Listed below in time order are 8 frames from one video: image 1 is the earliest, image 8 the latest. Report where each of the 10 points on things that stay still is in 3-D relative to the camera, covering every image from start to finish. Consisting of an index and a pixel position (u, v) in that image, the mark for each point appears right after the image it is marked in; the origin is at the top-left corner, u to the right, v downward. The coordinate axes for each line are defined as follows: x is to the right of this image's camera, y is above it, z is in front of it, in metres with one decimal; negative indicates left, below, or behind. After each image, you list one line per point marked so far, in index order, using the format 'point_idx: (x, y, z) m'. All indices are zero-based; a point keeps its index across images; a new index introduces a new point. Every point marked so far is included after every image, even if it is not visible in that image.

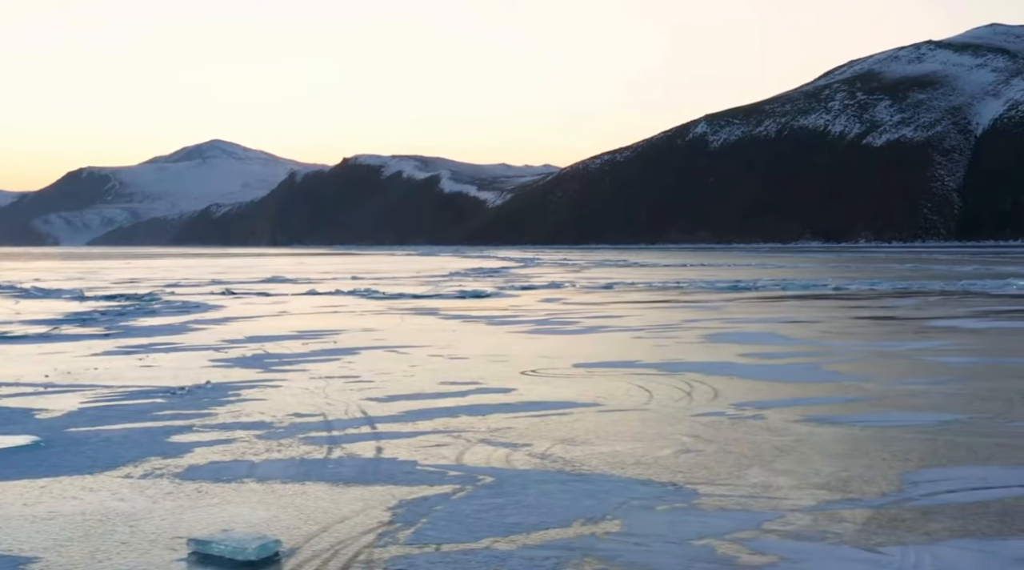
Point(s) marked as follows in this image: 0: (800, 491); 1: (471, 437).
0: (+1.2, -0.8, +5.6) m
1: (-0.2, -0.9, +7.9) m
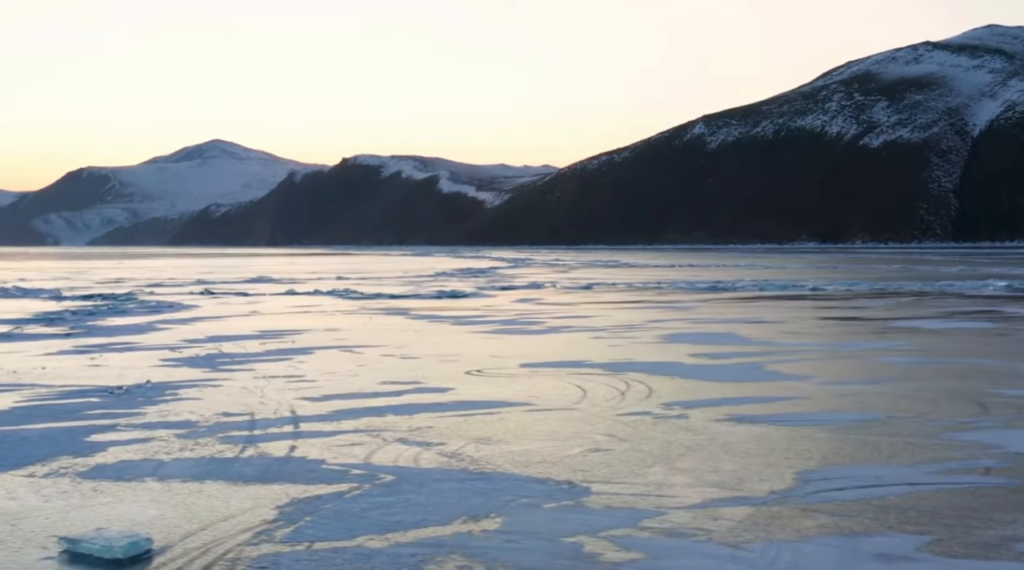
0: (+0.8, -0.8, +5.7) m
1: (-0.7, -0.9, +7.9) m
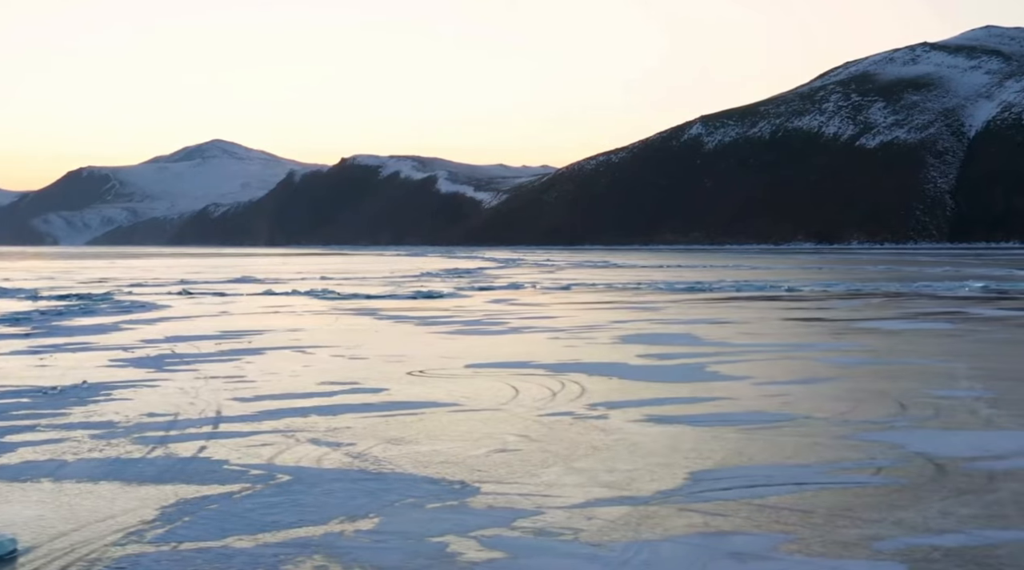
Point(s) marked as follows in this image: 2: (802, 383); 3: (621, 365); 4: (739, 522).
0: (+0.3, -0.8, +5.7) m
1: (-1.2, -0.9, +7.9) m
2: (+2.5, -0.9, +12.0) m
3: (+1.3, -0.9, +15.6) m
4: (+0.8, -0.8, +4.8) m
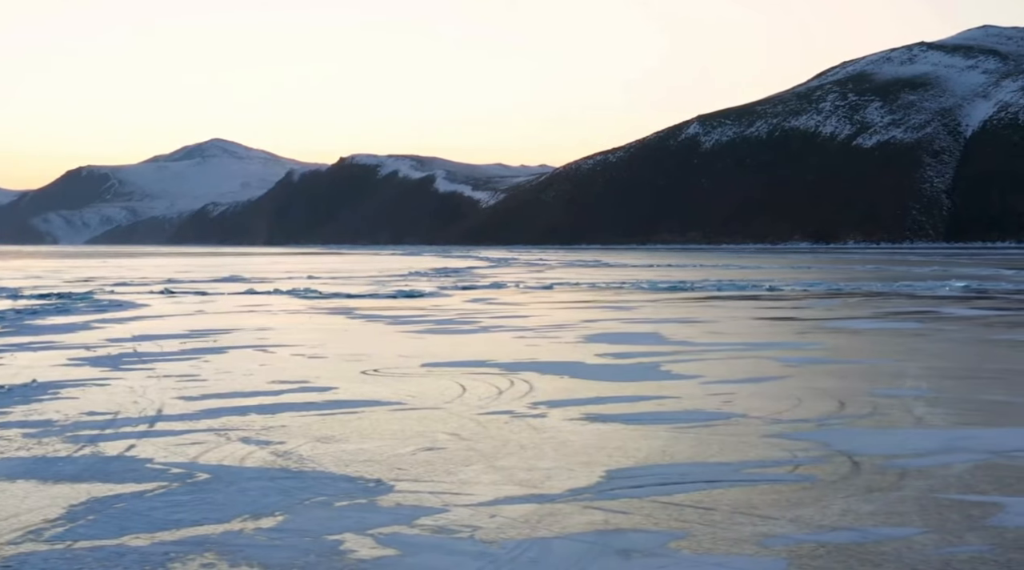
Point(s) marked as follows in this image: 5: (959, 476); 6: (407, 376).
0: (-0.1, -0.8, +5.7) m
1: (-1.6, -0.9, +7.9) m
2: (+2.1, -0.8, +12.0) m
3: (+0.8, -0.9, +15.6) m
4: (+0.5, -0.8, +4.9) m
5: (+1.9, -0.8, +5.8) m
6: (-1.0, -0.9, +13.4) m
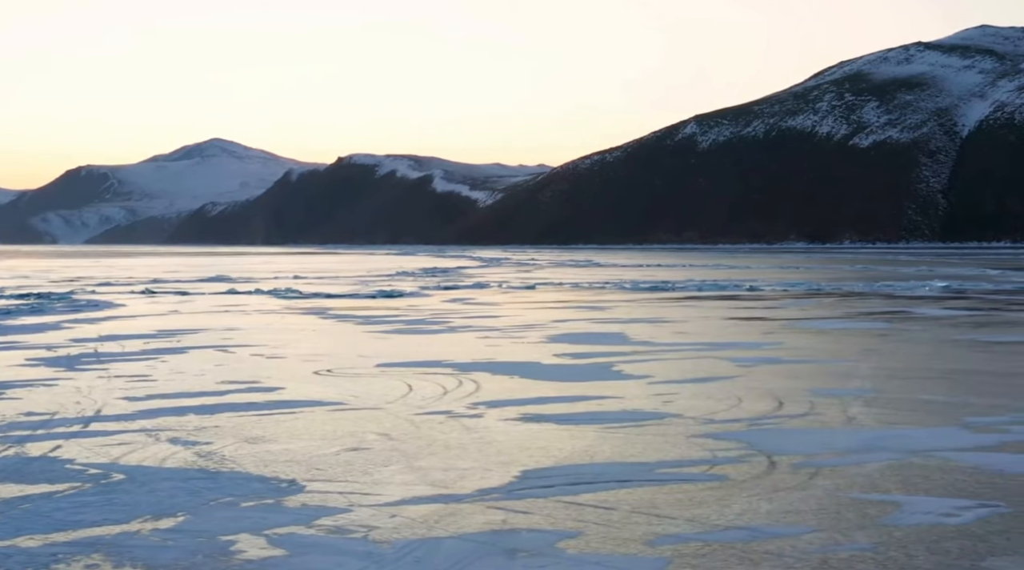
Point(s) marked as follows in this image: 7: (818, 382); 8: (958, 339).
0: (-0.4, -0.8, +5.7) m
1: (-2.0, -0.9, +7.9) m
2: (+1.6, -0.9, +12.1) m
3: (+0.2, -0.9, +15.6) m
4: (+0.1, -0.8, +4.9) m
5: (+1.5, -0.8, +5.9) m
6: (-1.5, -0.9, +13.4) m
7: (+2.6, -0.8, +11.7) m
8: (+6.3, -0.7, +19.2) m
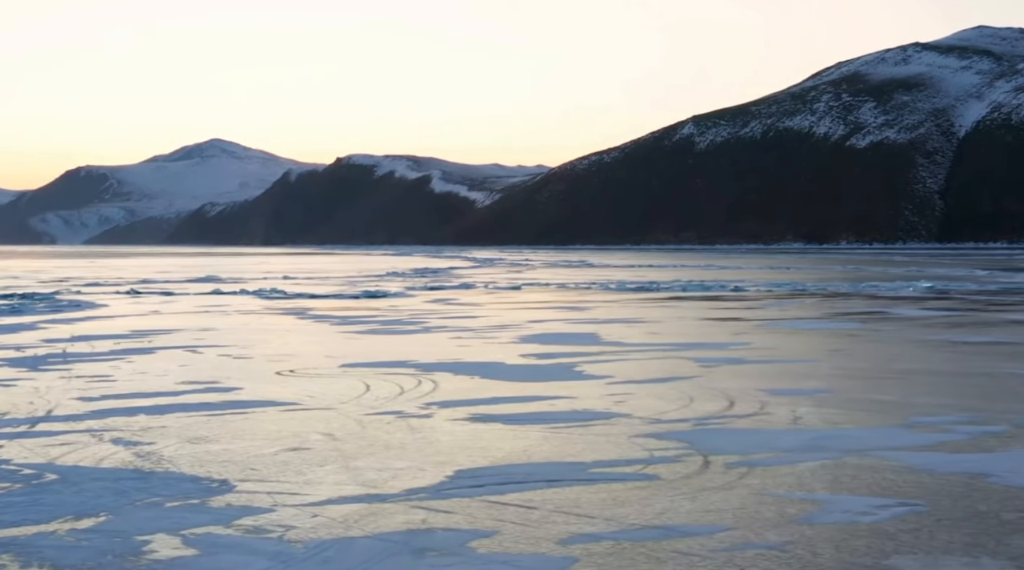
0: (-0.7, -0.8, +5.7) m
1: (-2.3, -0.9, +7.8) m
2: (+1.2, -0.9, +12.1) m
3: (-0.2, -0.9, +15.6) m
4: (-0.2, -0.8, +4.9) m
5: (+1.2, -0.8, +5.9) m
6: (-1.9, -0.9, +13.4) m
7: (+2.3, -0.8, +11.7) m
8: (+5.9, -0.8, +19.2) m
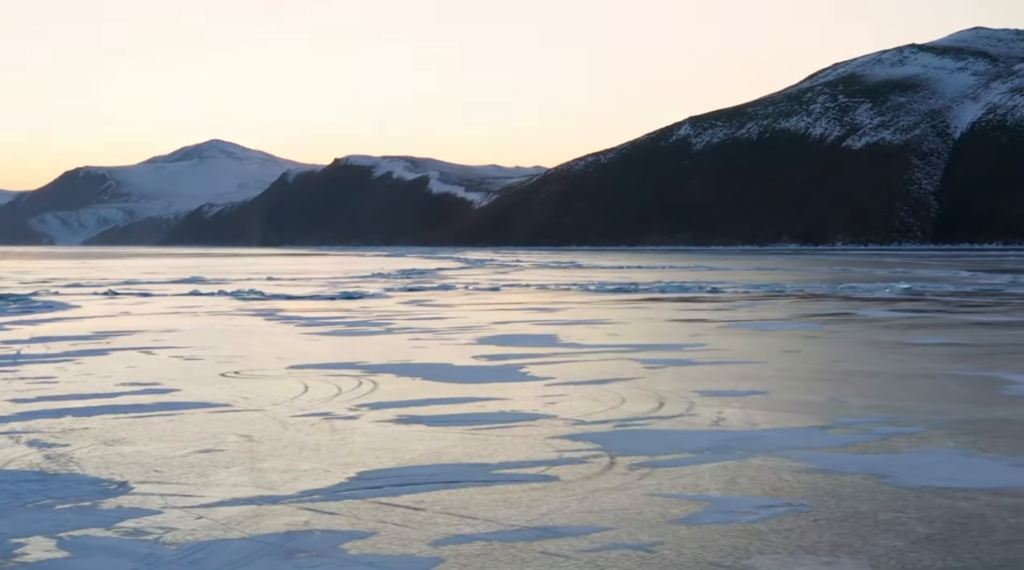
0: (-1.2, -0.9, +5.8) m
1: (-2.8, -0.9, +7.8) m
2: (+0.7, -0.9, +12.1) m
3: (-0.8, -0.9, +15.7) m
4: (-0.6, -0.8, +4.9) m
5: (+0.8, -0.8, +5.9) m
6: (-2.4, -0.9, +13.4) m
7: (+1.7, -0.8, +11.8) m
8: (+5.2, -0.8, +19.3) m
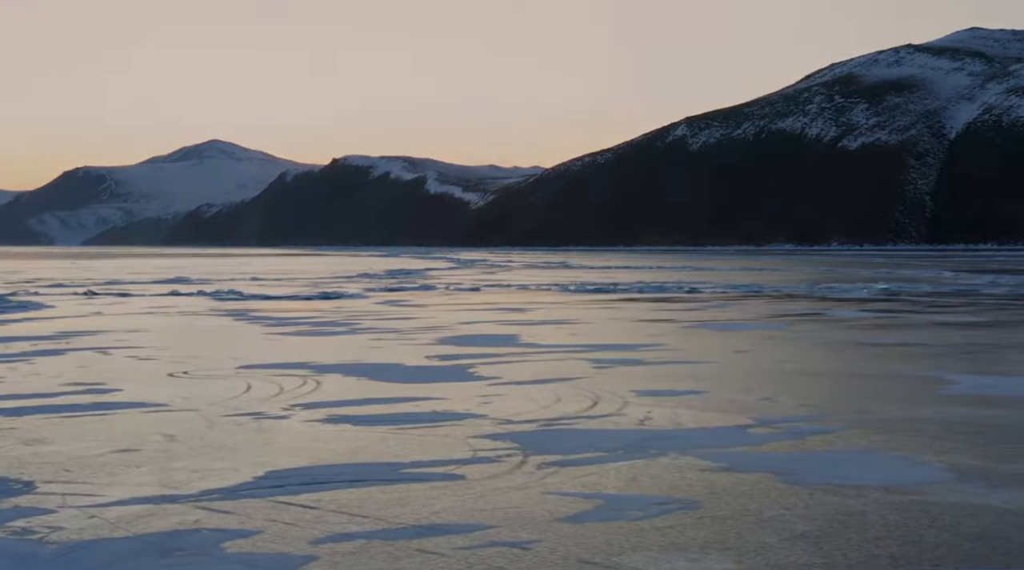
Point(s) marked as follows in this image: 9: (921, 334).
0: (-1.6, -0.9, +5.8) m
1: (-3.2, -0.9, +7.8) m
2: (+0.2, -0.9, +12.2) m
3: (-1.3, -0.9, +15.7) m
4: (-1.0, -0.8, +4.9) m
5: (+0.4, -0.8, +6.0) m
6: (-3.0, -0.9, +13.4) m
7: (+1.2, -0.8, +11.8) m
8: (+4.6, -0.8, +19.5) m
9: (+5.8, -0.7, +19.6) m
